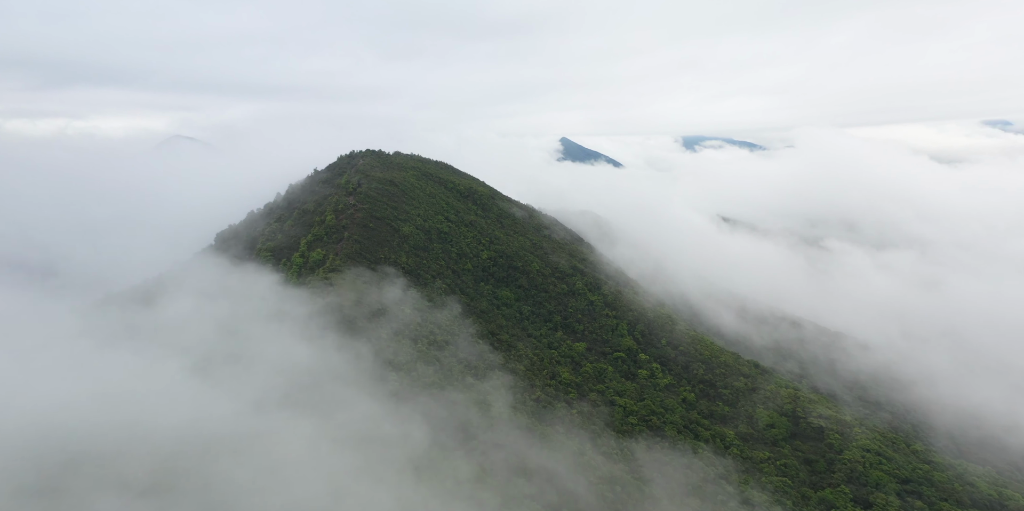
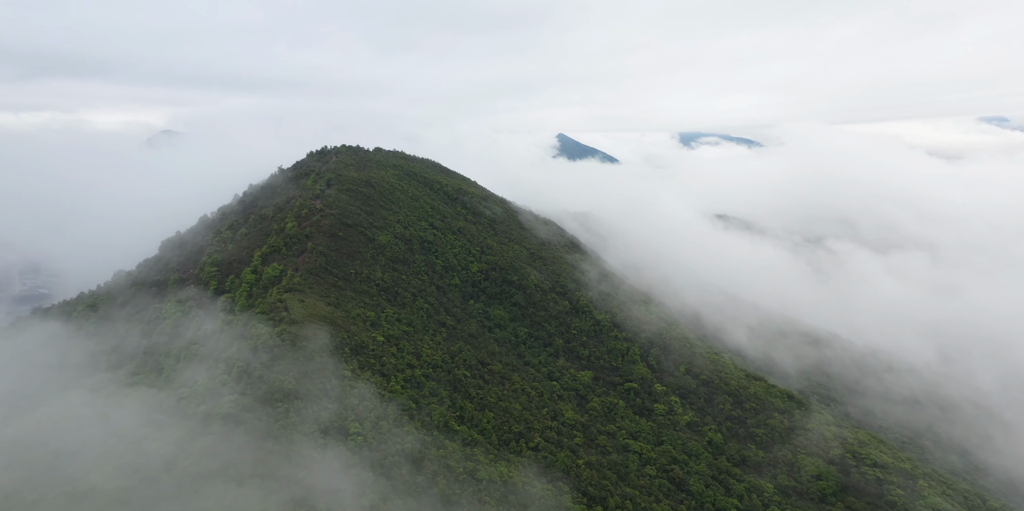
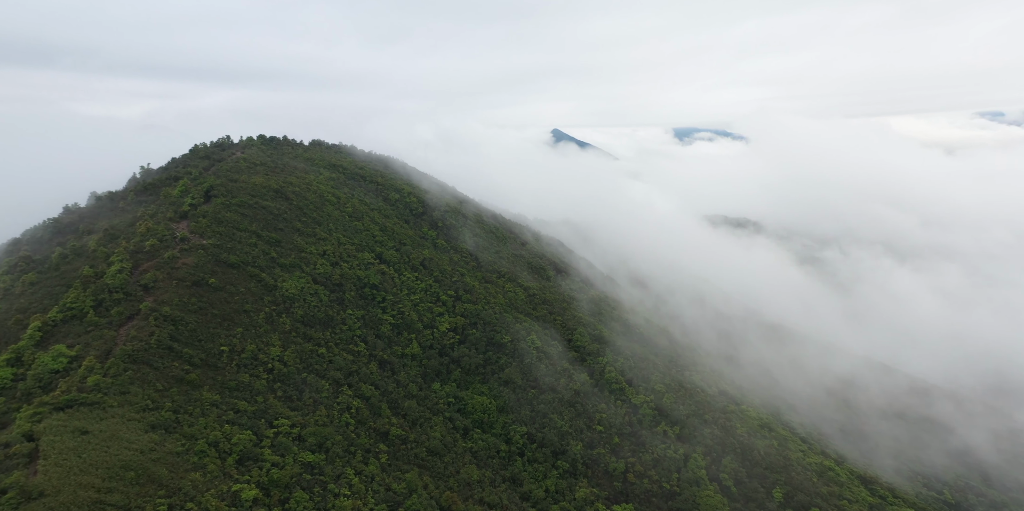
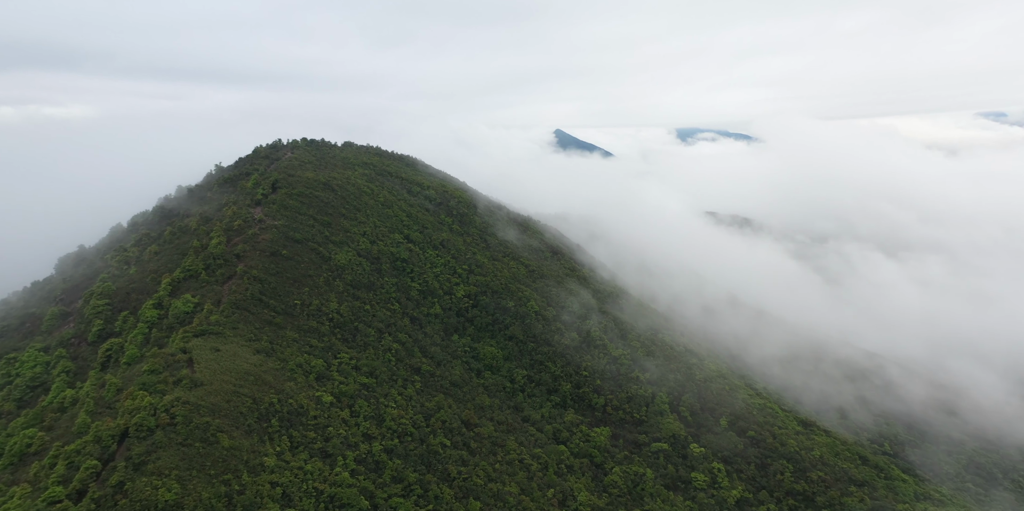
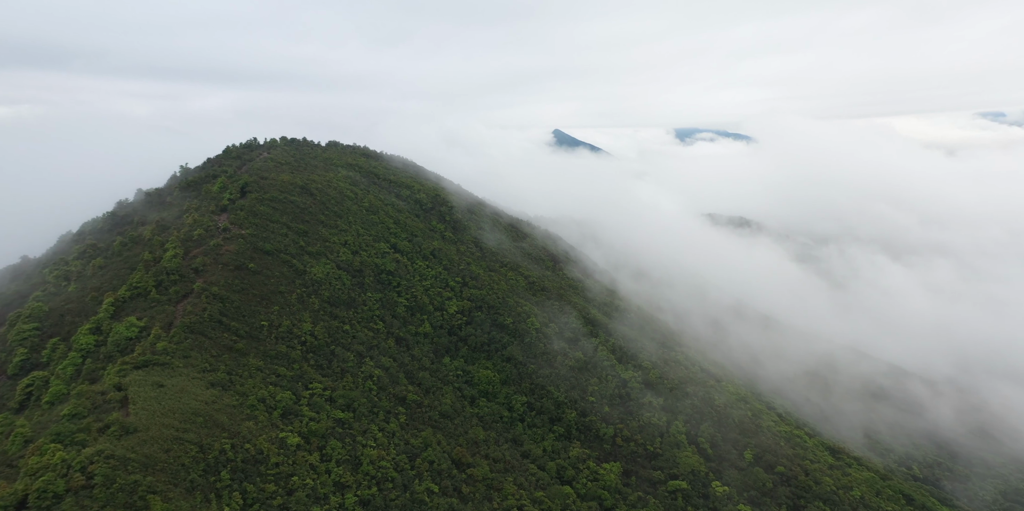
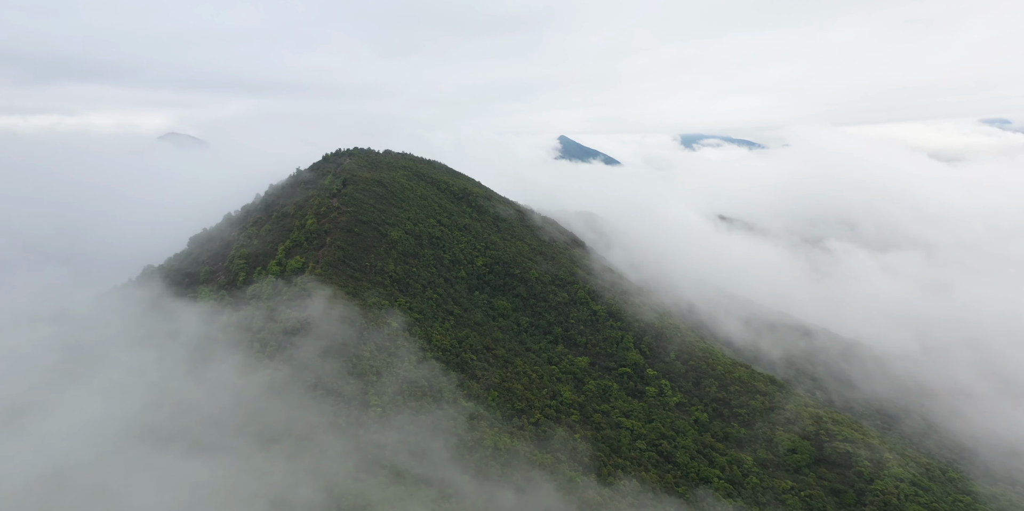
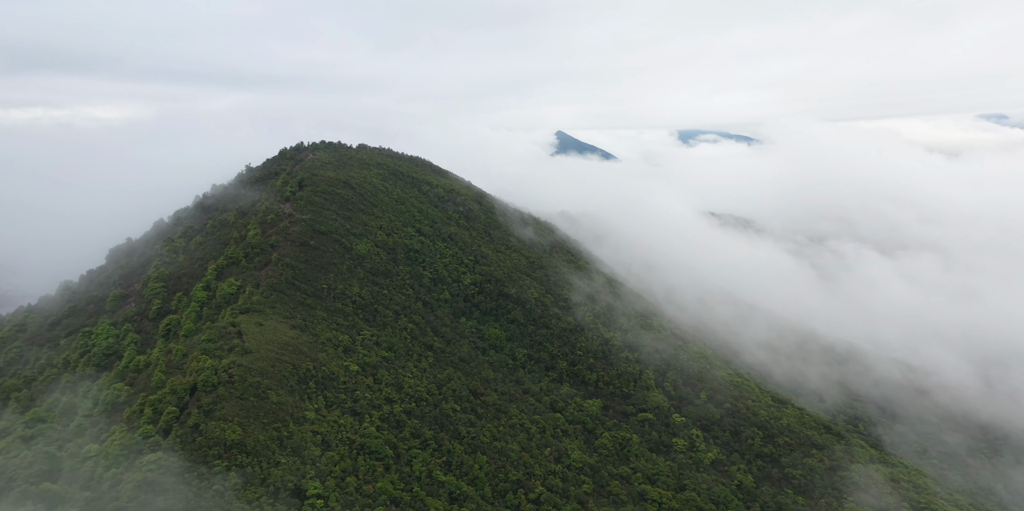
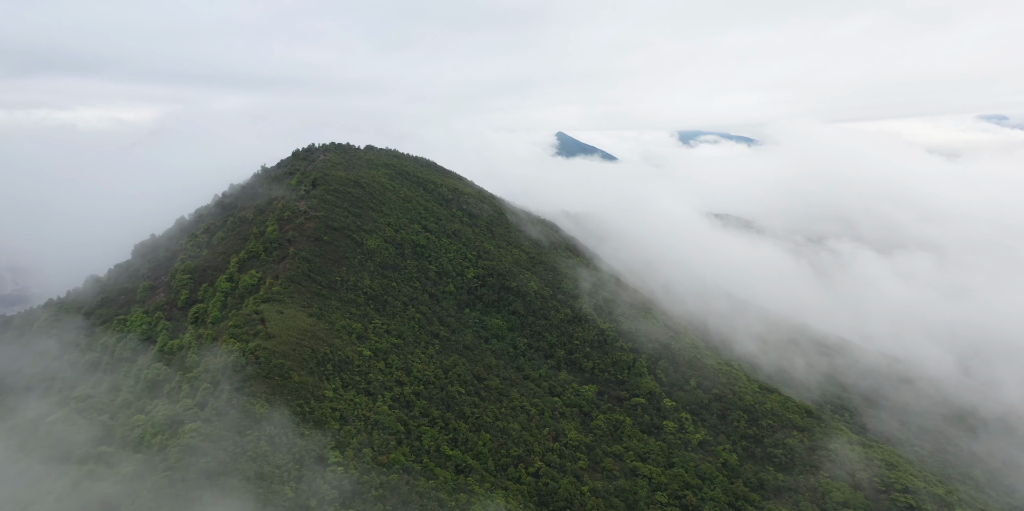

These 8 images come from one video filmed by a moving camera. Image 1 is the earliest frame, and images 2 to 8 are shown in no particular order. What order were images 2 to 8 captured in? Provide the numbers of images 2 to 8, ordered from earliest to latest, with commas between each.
6, 2, 8, 7, 4, 5, 3
